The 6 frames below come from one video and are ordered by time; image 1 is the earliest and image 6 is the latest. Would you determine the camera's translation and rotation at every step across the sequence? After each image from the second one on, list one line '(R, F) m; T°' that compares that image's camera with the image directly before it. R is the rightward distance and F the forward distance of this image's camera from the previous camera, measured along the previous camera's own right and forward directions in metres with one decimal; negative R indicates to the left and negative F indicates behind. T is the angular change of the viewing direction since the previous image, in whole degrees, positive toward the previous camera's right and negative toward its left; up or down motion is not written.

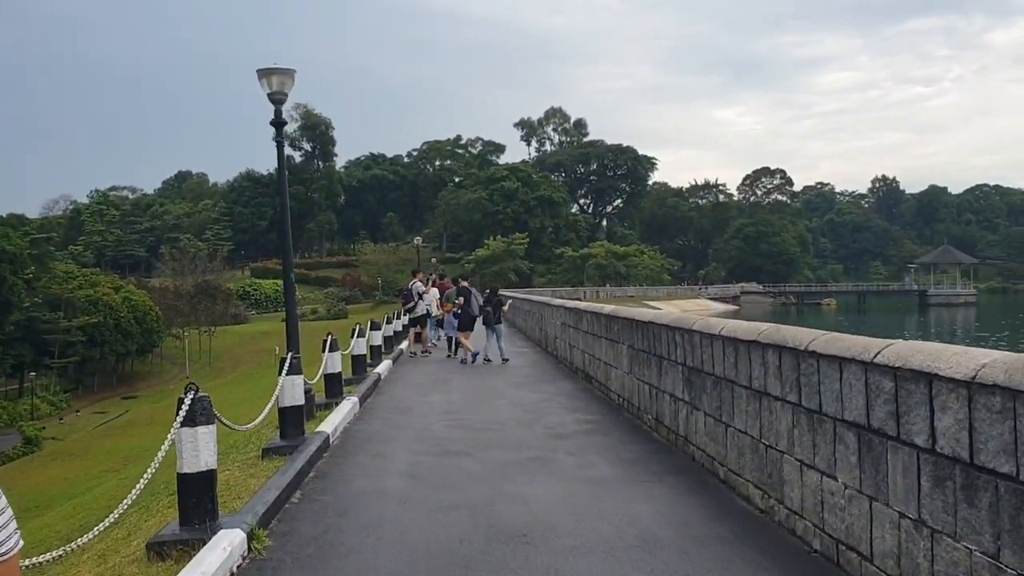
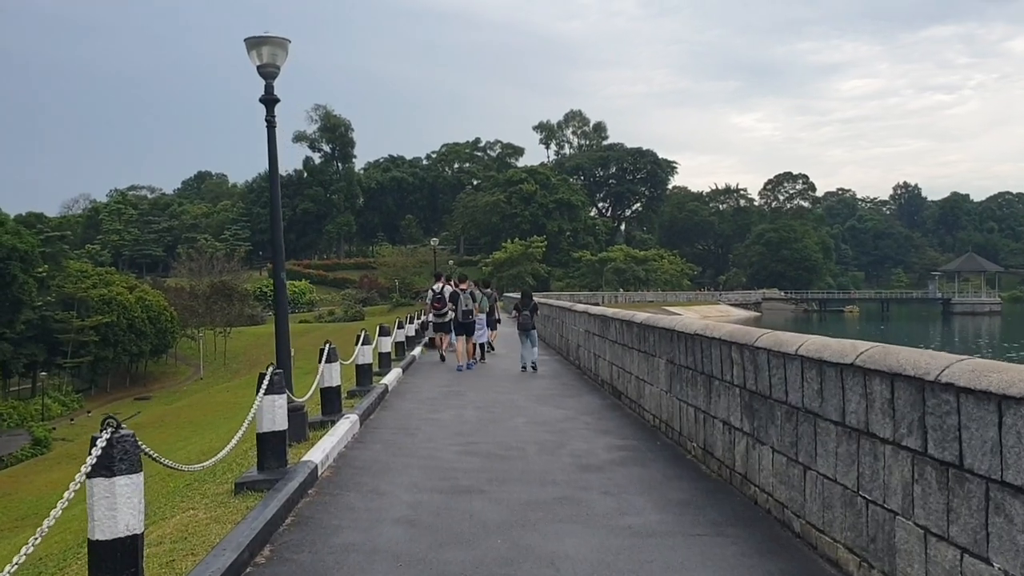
(-0.1, +1.2) m; -1°
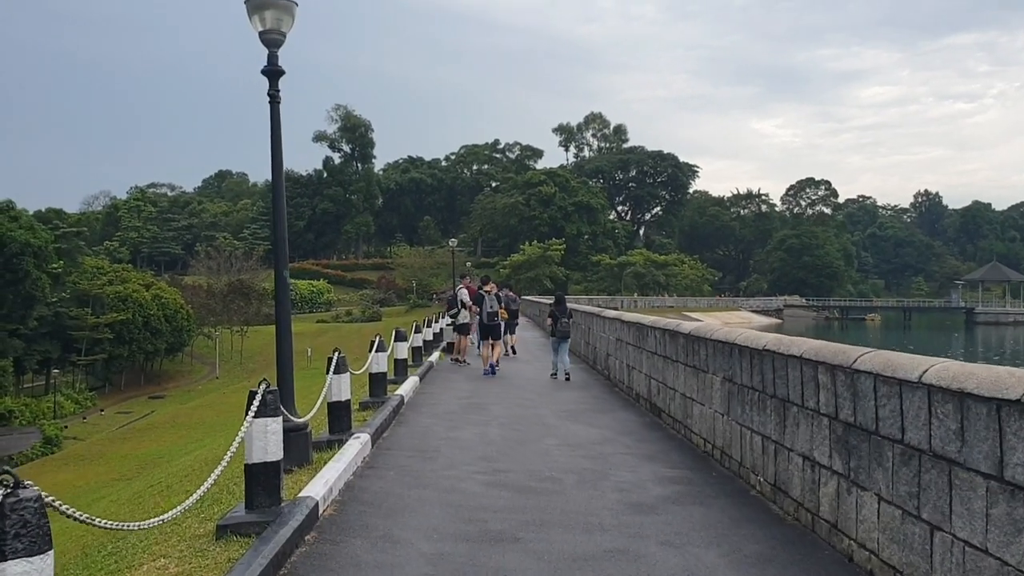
(-0.2, +1.0) m; -1°
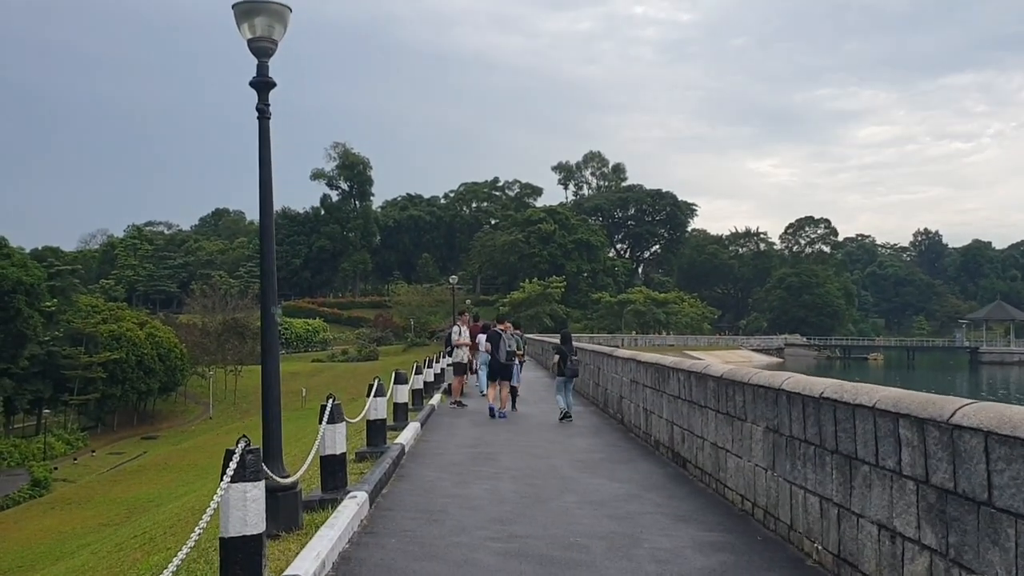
(-0.1, +0.8) m; 0°
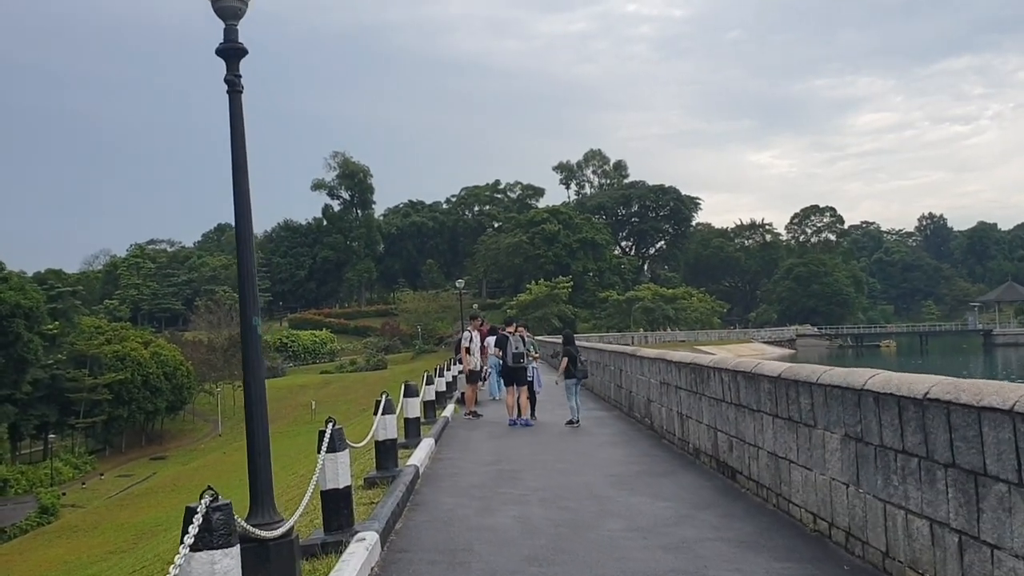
(-0.1, +1.0) m; 0°
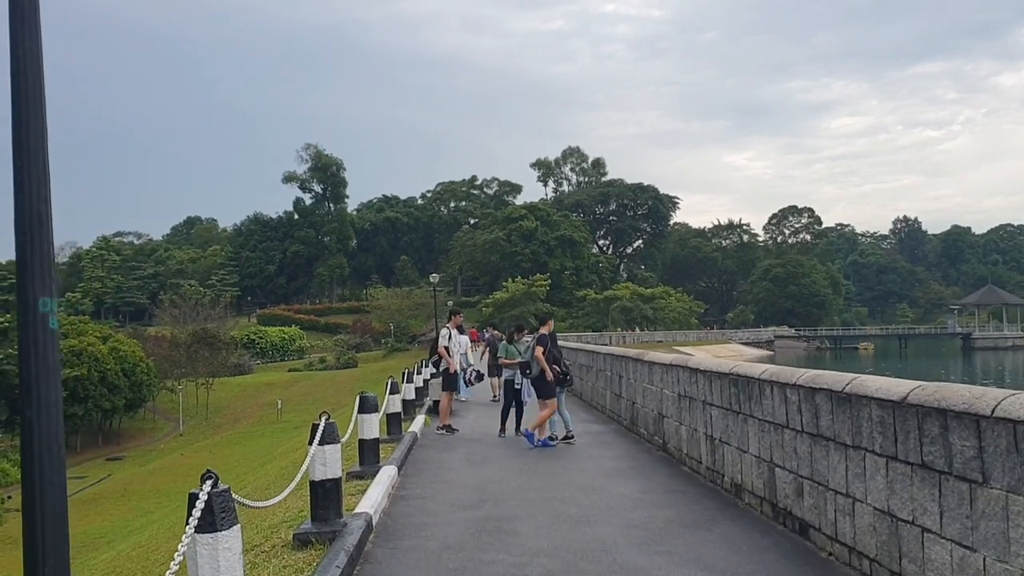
(-0.1, +2.2) m; +2°
